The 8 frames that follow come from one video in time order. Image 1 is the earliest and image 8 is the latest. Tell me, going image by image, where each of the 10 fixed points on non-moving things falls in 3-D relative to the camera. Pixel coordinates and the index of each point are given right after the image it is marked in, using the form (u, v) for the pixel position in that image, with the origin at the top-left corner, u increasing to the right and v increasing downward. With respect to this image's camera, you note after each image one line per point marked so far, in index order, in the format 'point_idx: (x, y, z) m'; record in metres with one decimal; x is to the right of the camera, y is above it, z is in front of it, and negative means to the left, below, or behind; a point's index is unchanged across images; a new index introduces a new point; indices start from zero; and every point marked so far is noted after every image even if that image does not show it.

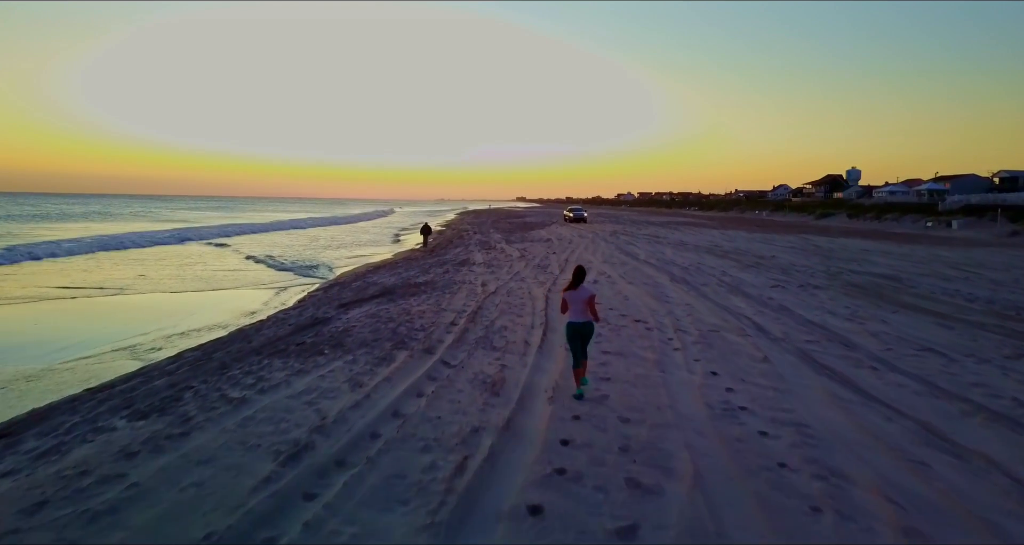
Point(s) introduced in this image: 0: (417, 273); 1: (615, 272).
0: (-1.6, 0.0, +13.6) m
1: (+1.6, 0.0, +12.7) m
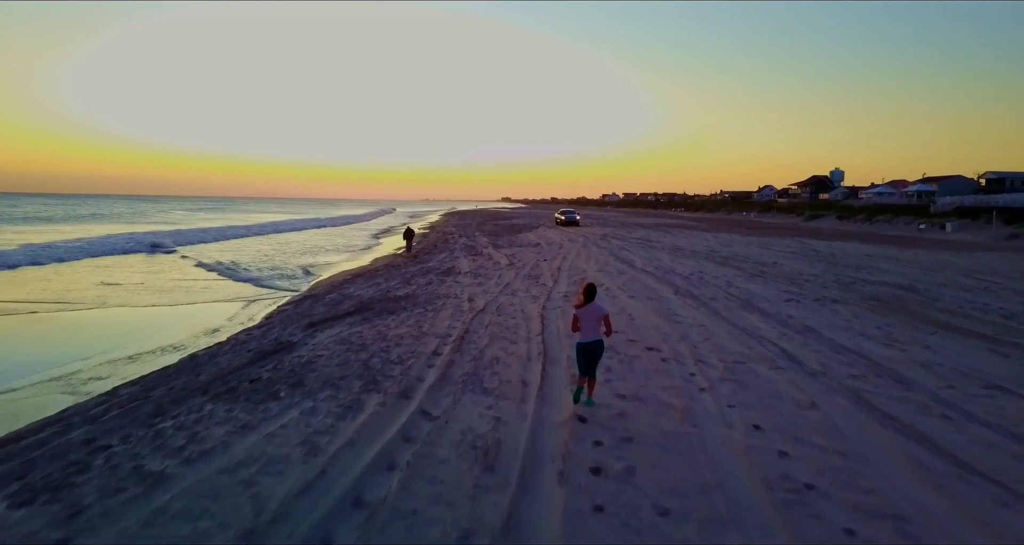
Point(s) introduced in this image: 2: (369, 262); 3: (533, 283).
0: (-1.8, -0.2, +12.5) m
1: (+1.5, -0.2, +11.7) m
2: (-3.5, +0.2, +19.6) m
3: (+0.3, -0.1, +11.5) m
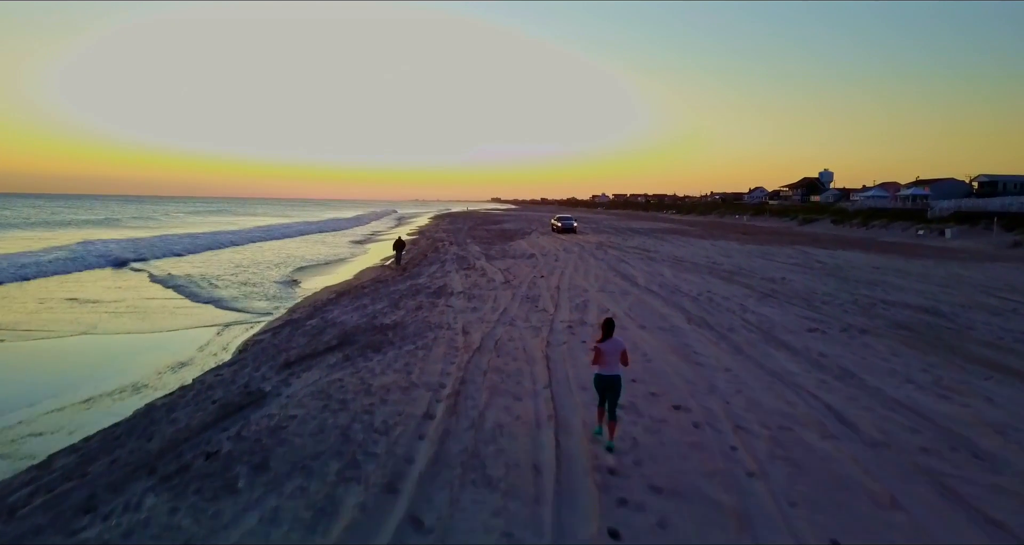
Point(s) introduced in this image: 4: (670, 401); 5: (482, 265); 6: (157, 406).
0: (-1.8, -0.5, +11.6) m
1: (+1.4, -0.5, +10.8) m
2: (-3.6, -0.1, +18.7) m
3: (+0.3, -0.5, +10.6) m
4: (+1.1, -0.9, +5.8) m
5: (-0.7, +0.2, +19.1) m
6: (-2.9, -1.1, +6.6) m
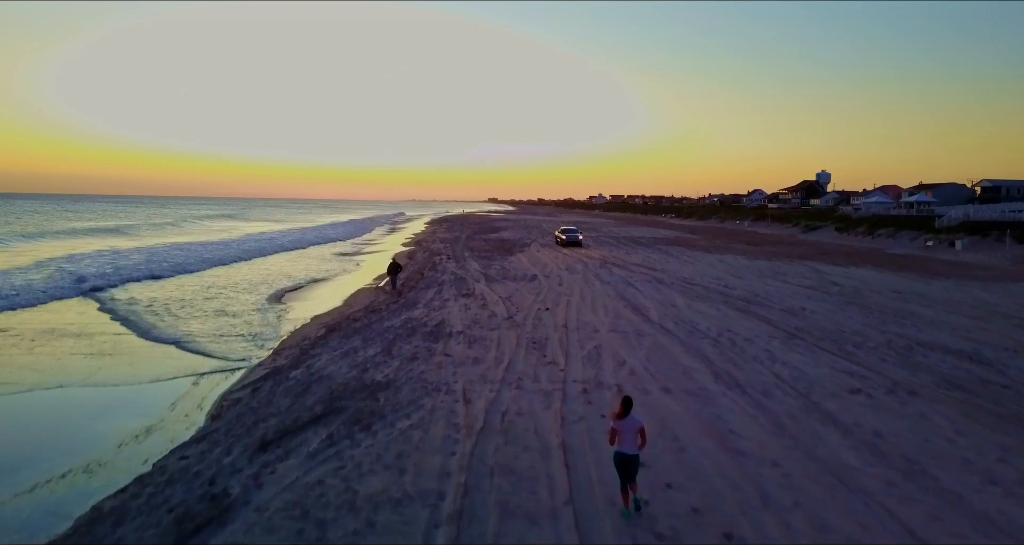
0: (-1.8, -1.0, +10.6) m
1: (+1.5, -1.0, +9.8) m
2: (-3.6, -0.7, +17.7) m
3: (+0.3, -1.0, +9.6) m
4: (+1.2, -1.5, +4.8) m
5: (-0.7, -0.4, +18.1) m
6: (-2.8, -1.6, +5.6) m
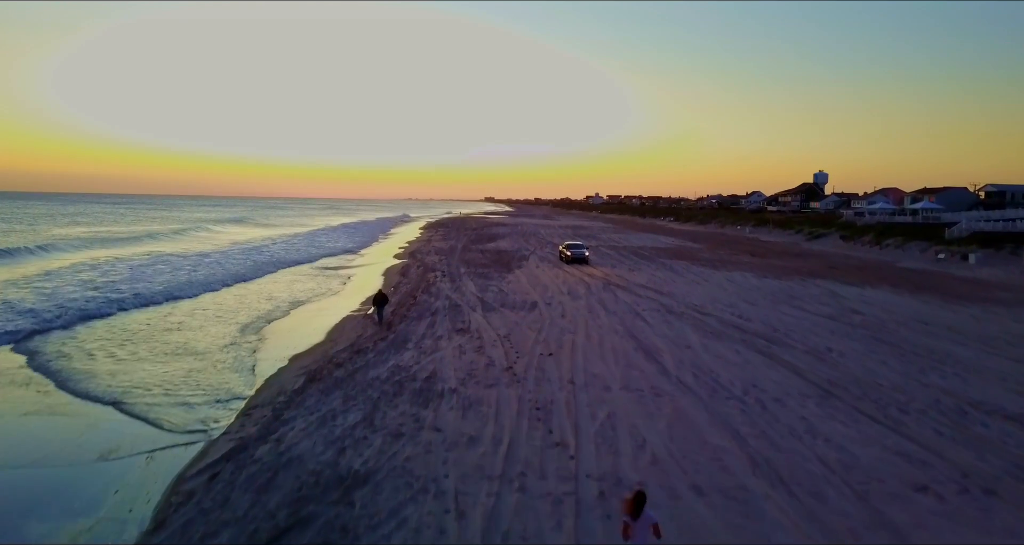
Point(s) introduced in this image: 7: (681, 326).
0: (-1.8, -1.7, +9.2) m
1: (+1.5, -1.7, +8.5) m
2: (-3.6, -1.3, +16.3) m
3: (+0.3, -1.7, +8.2) m
4: (+1.2, -2.1, +3.4) m
5: (-0.7, -1.0, +16.7) m
6: (-2.8, -2.3, +4.2) m
7: (+3.3, -1.1, +16.1) m
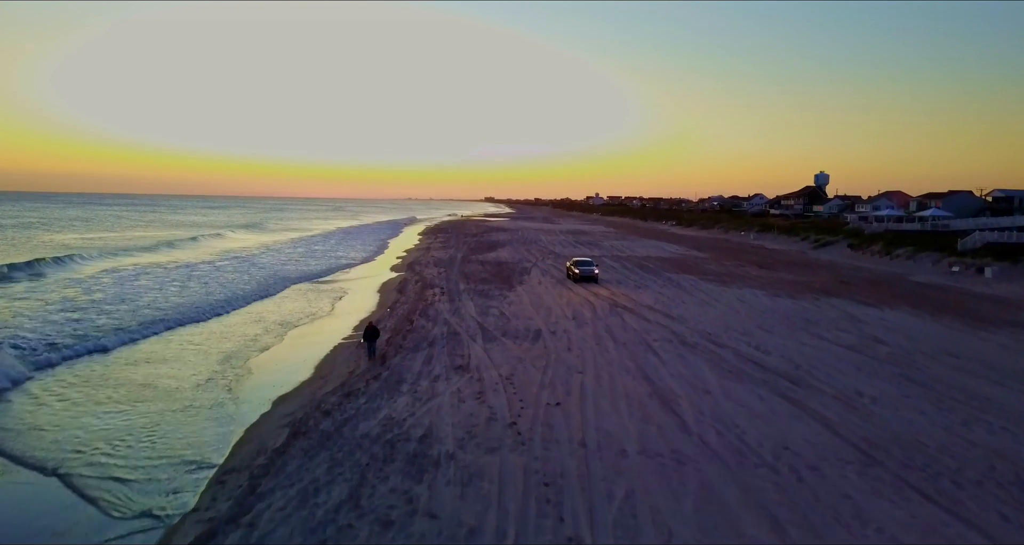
0: (-1.7, -2.3, +8.1) m
1: (+1.6, -2.3, +7.4) m
2: (-3.5, -1.9, +15.2) m
3: (+0.4, -2.3, +7.1) m
4: (+1.3, -2.7, +2.3) m
5: (-0.7, -1.6, +15.6) m
6: (-2.7, -2.9, +3.1) m
7: (+3.4, -1.7, +15.0) m
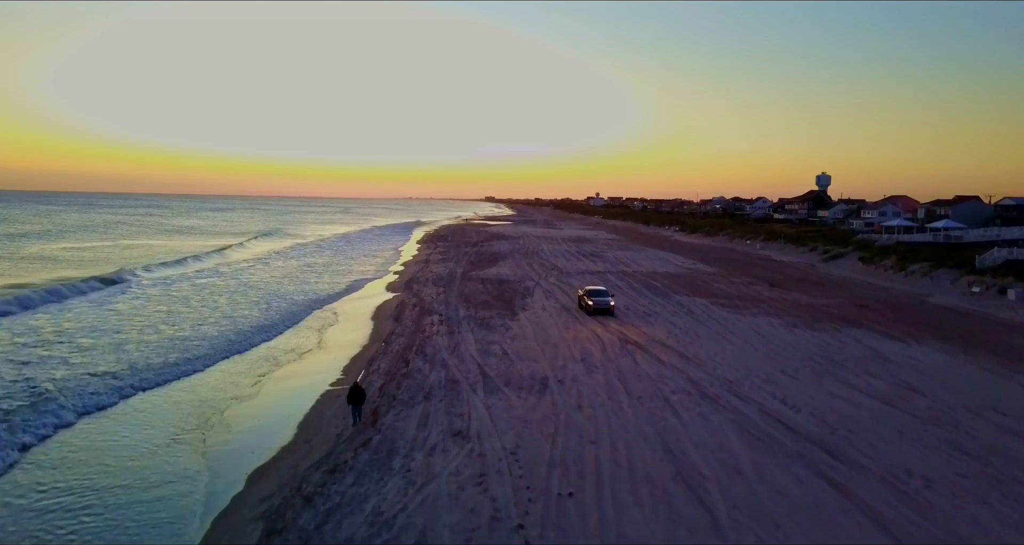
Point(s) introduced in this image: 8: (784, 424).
0: (-1.6, -3.2, +6.7) m
1: (+1.6, -3.2, +5.9) m
2: (-3.5, -2.8, +13.8) m
3: (+0.5, -3.2, +5.7) m
4: (+1.4, -3.6, +0.9) m
5: (-0.6, -2.5, +14.2) m
6: (-2.6, -3.8, +1.7) m
7: (+3.5, -2.5, +13.5) m
8: (+4.6, -2.6, +13.8) m
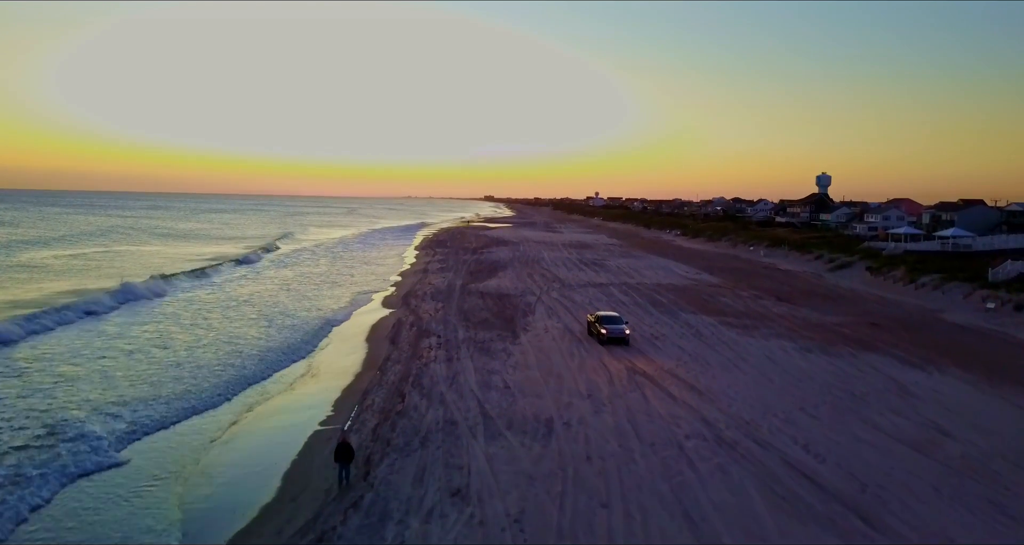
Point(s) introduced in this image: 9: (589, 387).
0: (-1.6, -3.9, +5.6) m
1: (+1.7, -3.9, +4.9) m
2: (-3.4, -3.4, +12.7) m
3: (+0.5, -3.9, +4.6) m
4: (+1.4, -4.3, -0.1) m
5: (-0.5, -3.2, +13.2) m
6: (-2.6, -4.5, +0.6) m
7: (+3.5, -3.2, +12.5) m
8: (+4.7, -3.2, +12.8) m
9: (+1.7, -2.6, +18.4) m
